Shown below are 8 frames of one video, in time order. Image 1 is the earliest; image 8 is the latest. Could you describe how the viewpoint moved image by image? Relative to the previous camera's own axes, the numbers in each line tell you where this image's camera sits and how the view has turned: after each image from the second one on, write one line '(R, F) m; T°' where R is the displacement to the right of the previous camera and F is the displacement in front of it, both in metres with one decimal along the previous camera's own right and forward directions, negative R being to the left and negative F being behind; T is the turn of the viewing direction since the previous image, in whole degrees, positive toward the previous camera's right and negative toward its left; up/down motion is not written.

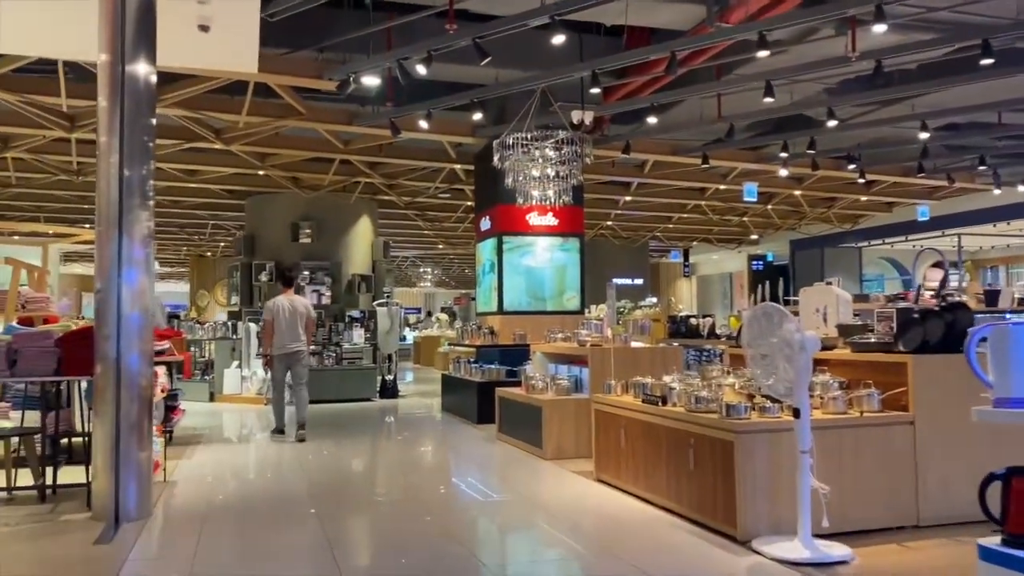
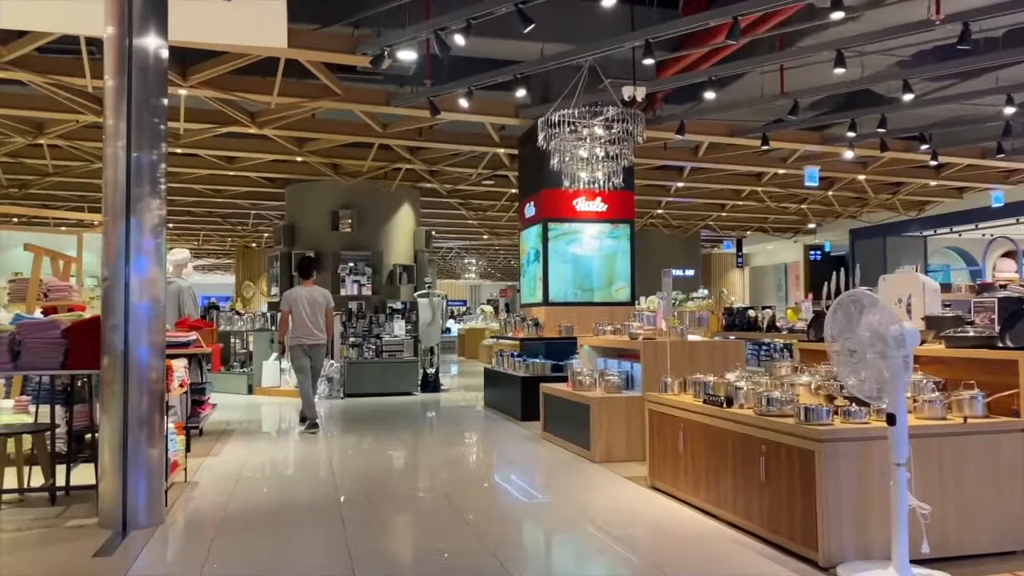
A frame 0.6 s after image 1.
(0.0, +0.5) m; -3°
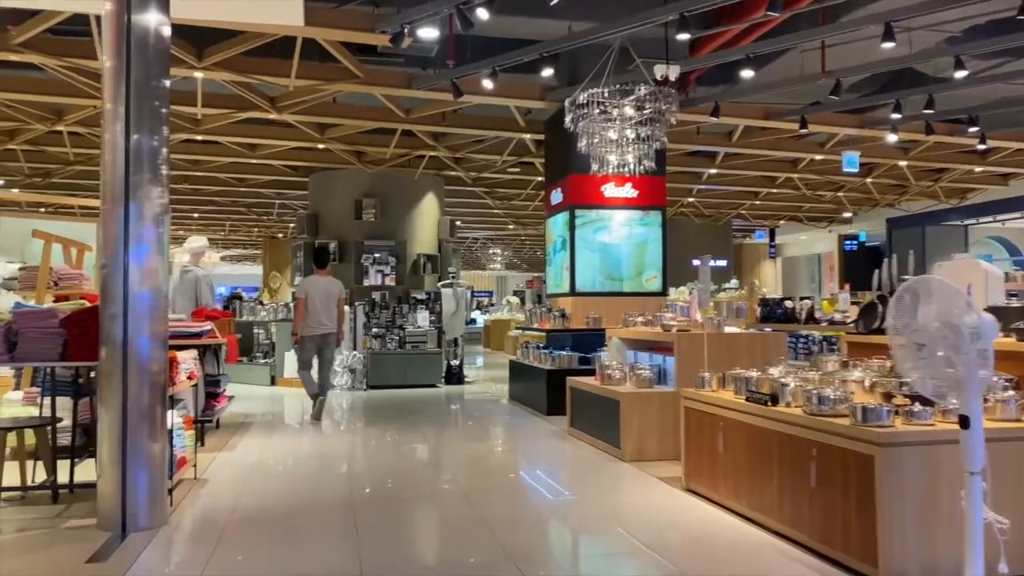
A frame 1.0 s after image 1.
(0.0, +0.3) m; -2°
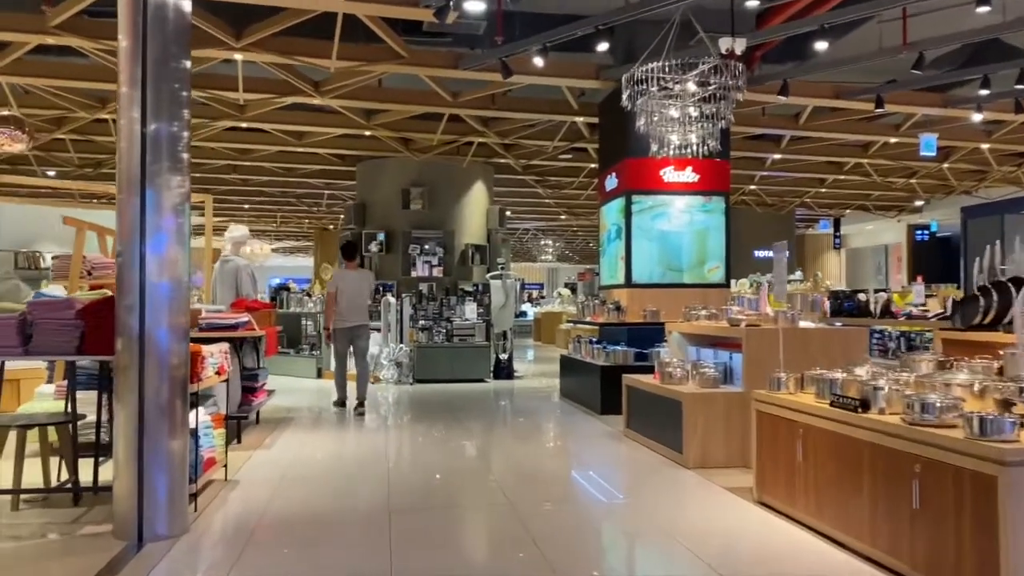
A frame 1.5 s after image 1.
(0.0, +0.4) m; -4°
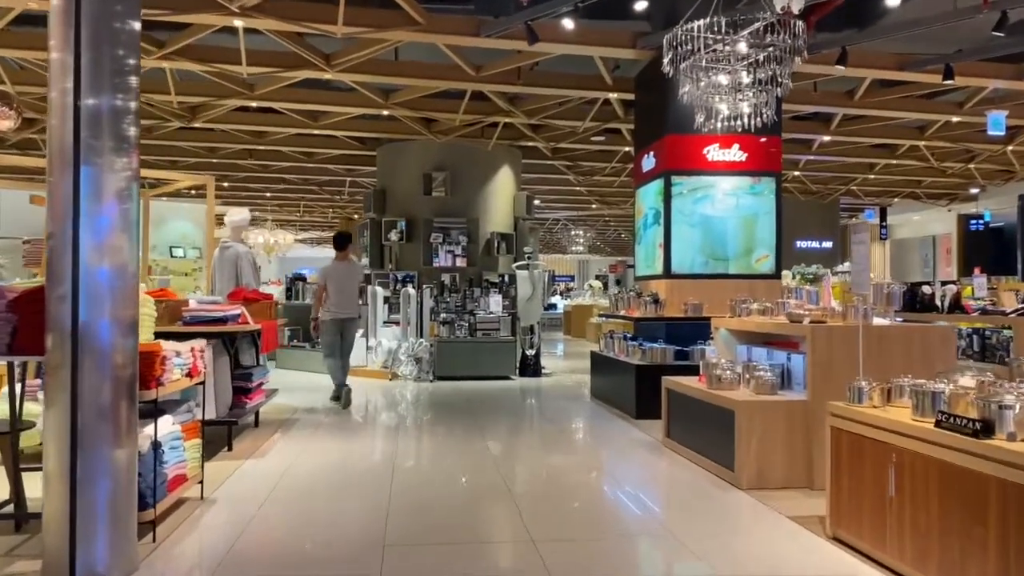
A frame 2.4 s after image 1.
(0.0, +0.7) m; -2°
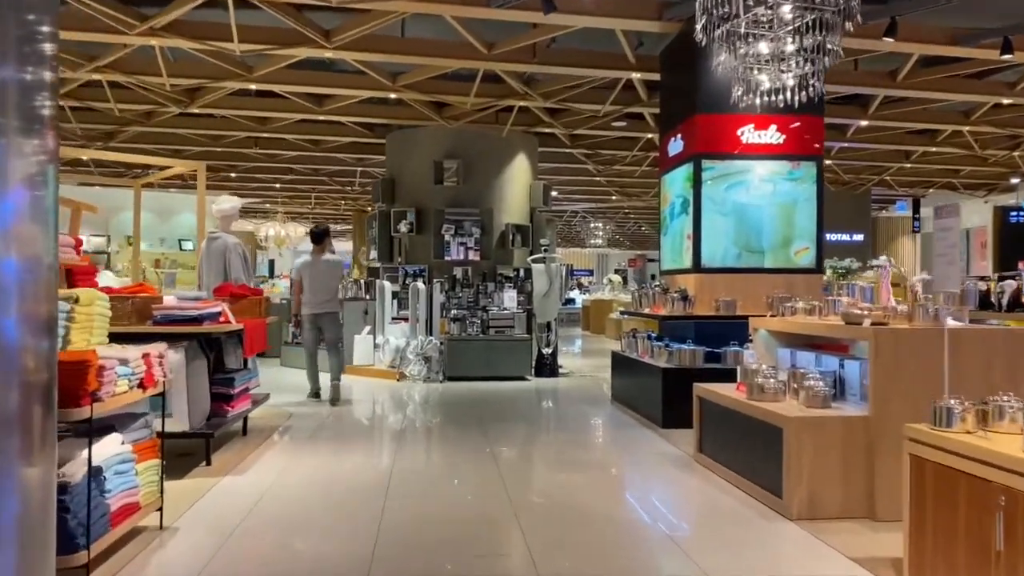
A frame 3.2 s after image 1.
(0.0, +0.6) m; -1°
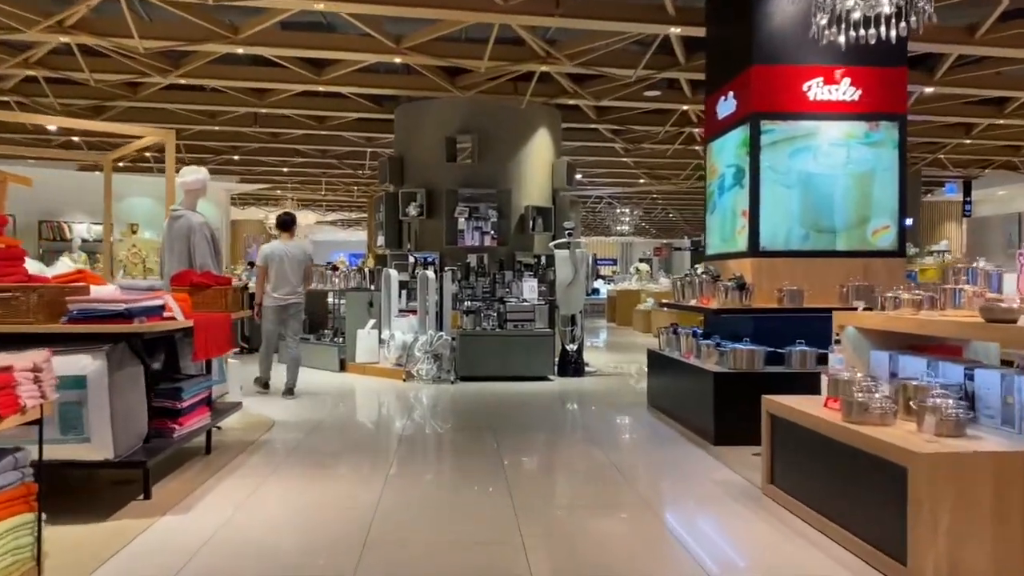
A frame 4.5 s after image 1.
(0.0, +1.0) m; -2°
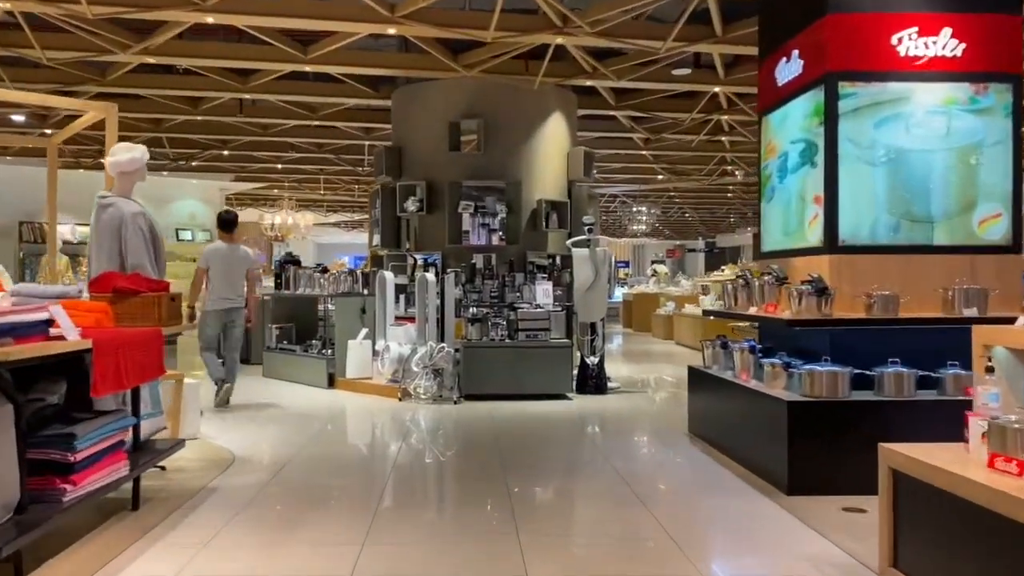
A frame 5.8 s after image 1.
(0.0, +1.1) m; -1°
